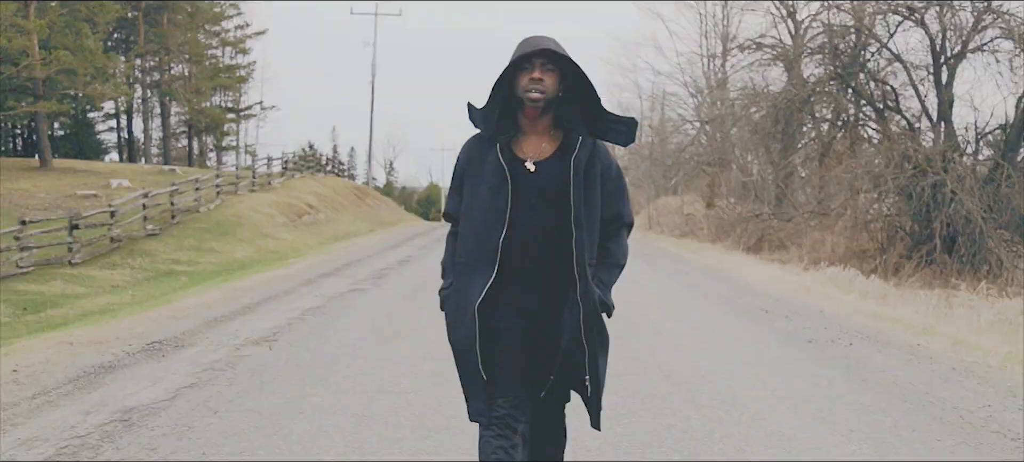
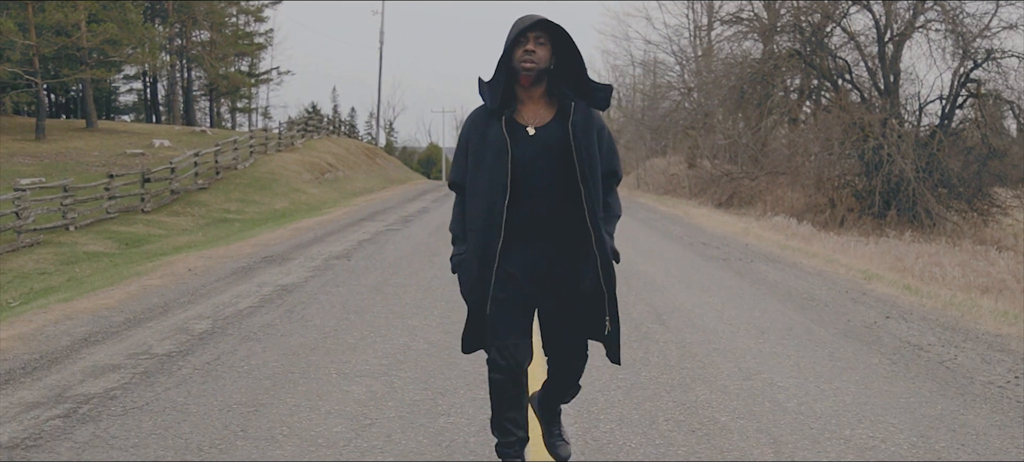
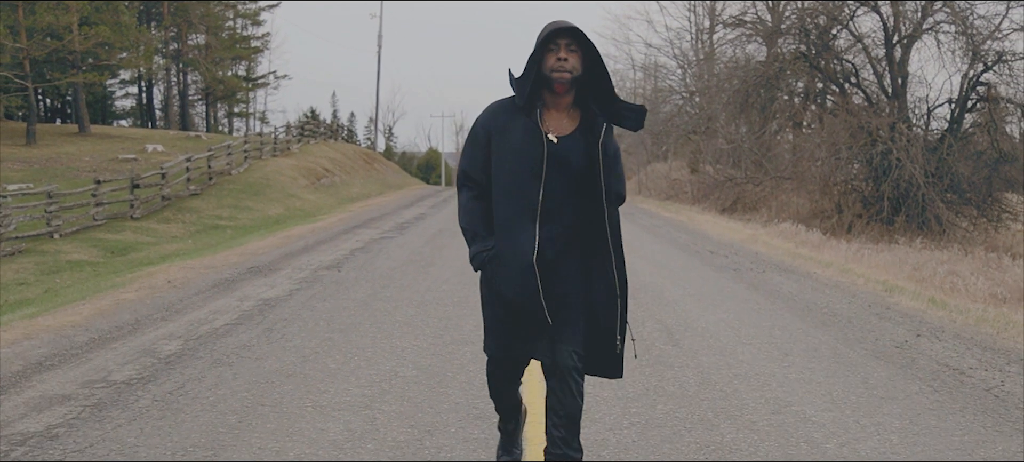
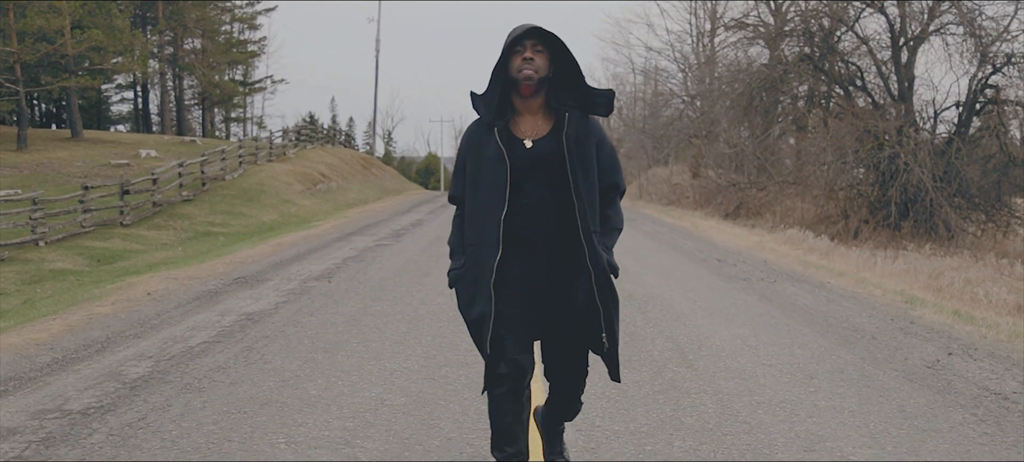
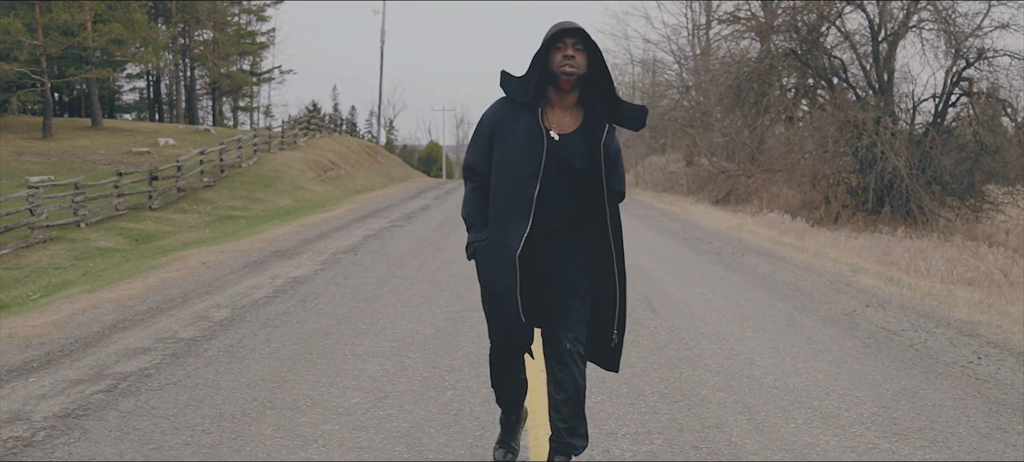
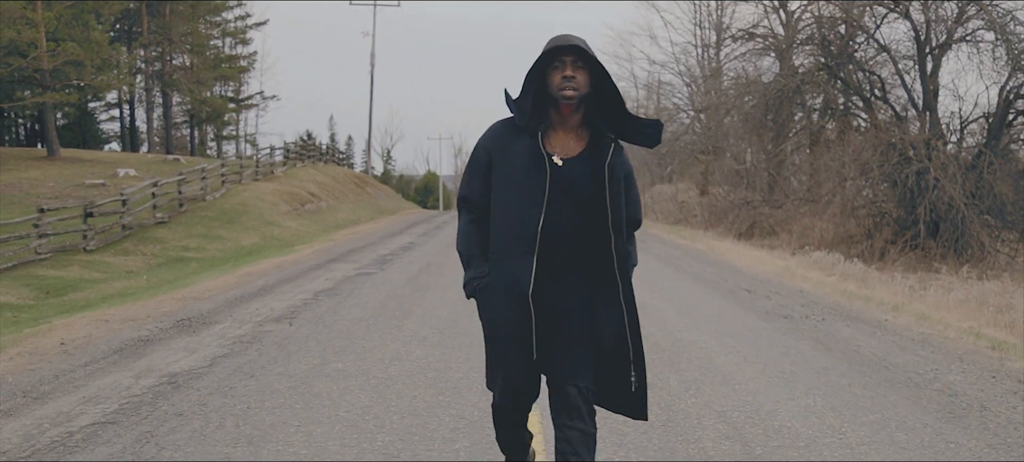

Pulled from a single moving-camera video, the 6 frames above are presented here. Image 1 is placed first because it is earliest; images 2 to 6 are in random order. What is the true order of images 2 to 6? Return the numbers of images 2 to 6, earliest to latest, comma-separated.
6, 4, 3, 2, 5
